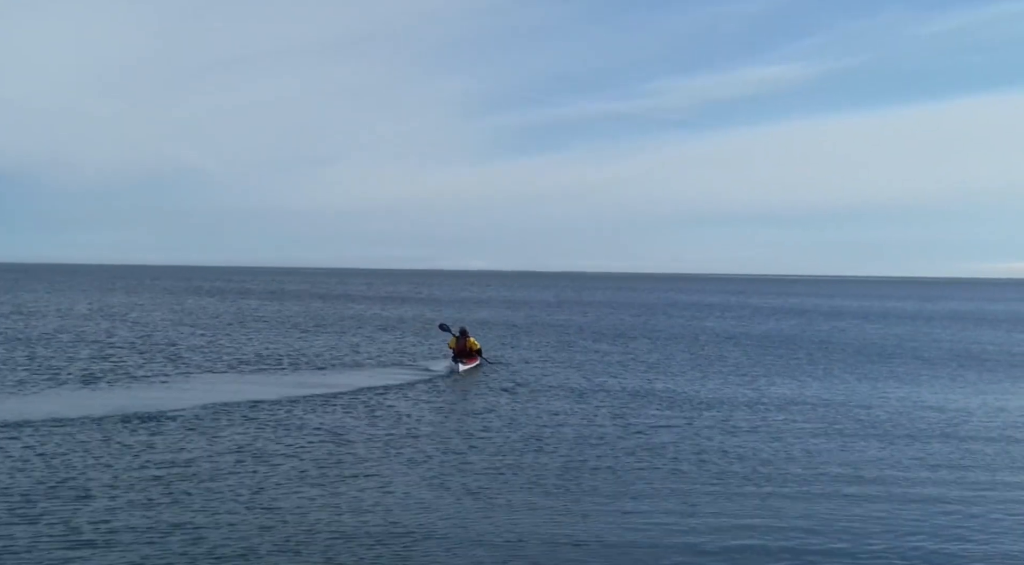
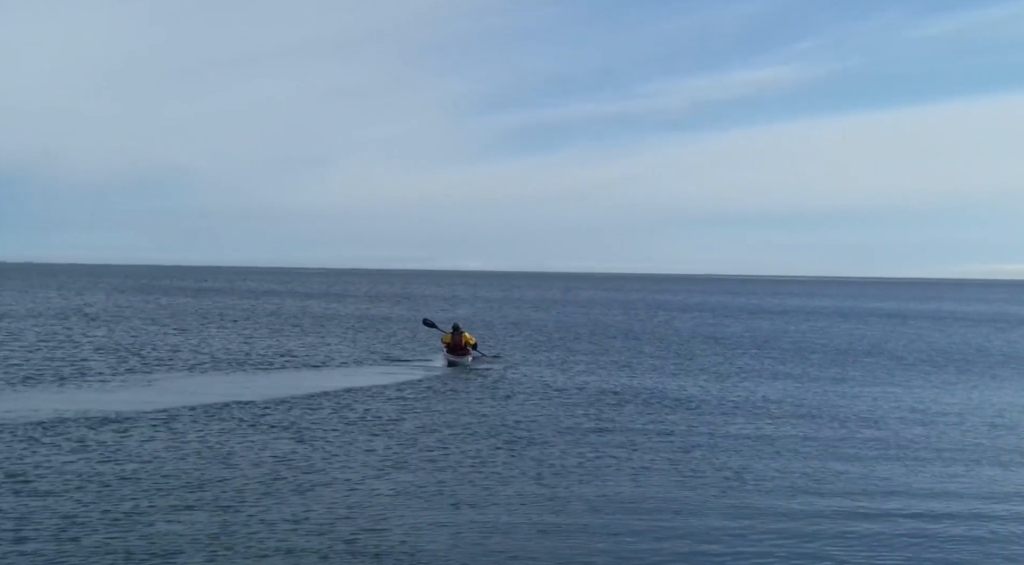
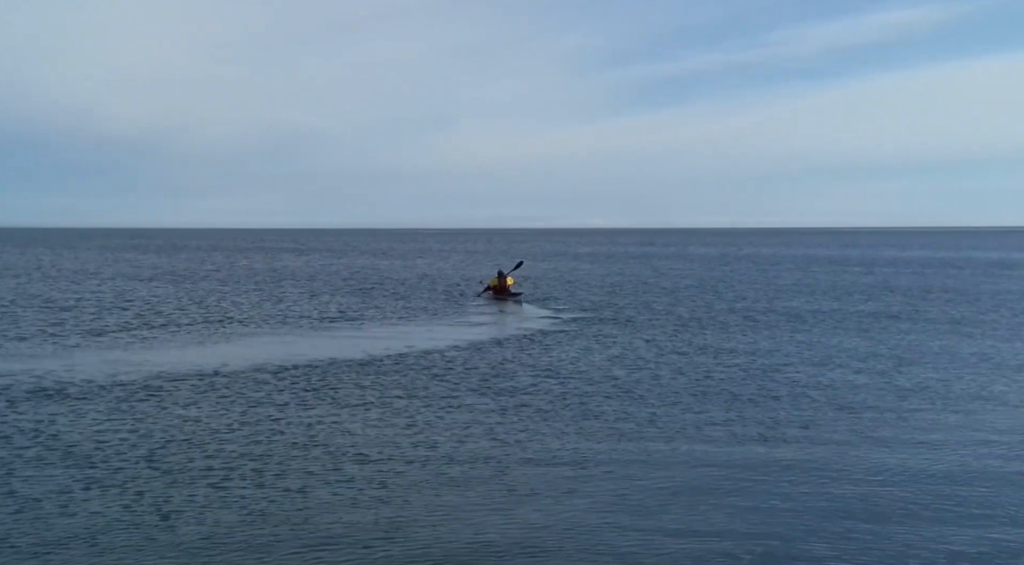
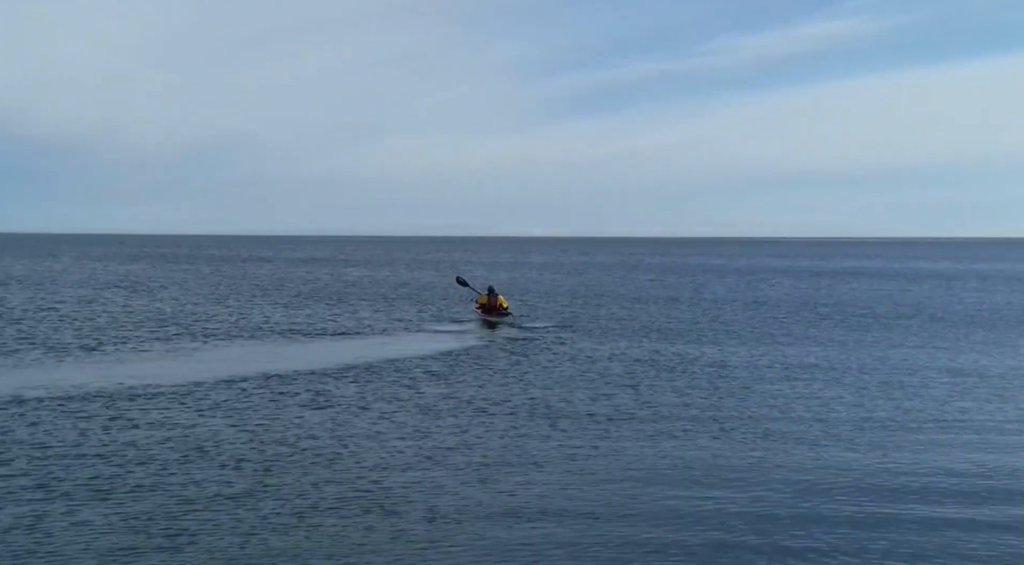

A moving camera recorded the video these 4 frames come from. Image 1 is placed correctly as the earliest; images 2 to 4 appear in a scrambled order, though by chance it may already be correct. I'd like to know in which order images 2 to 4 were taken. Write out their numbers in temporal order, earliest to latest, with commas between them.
2, 4, 3
